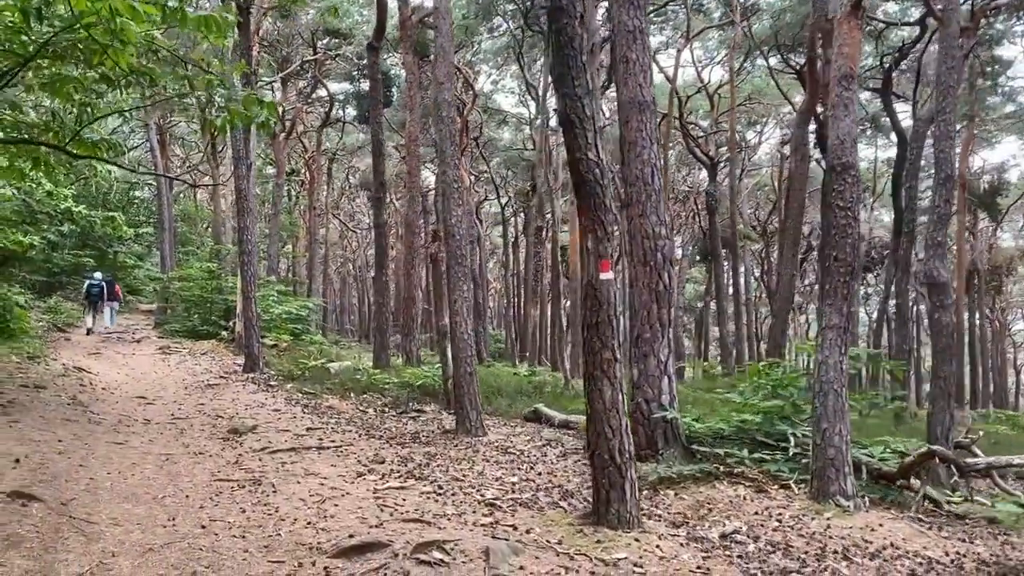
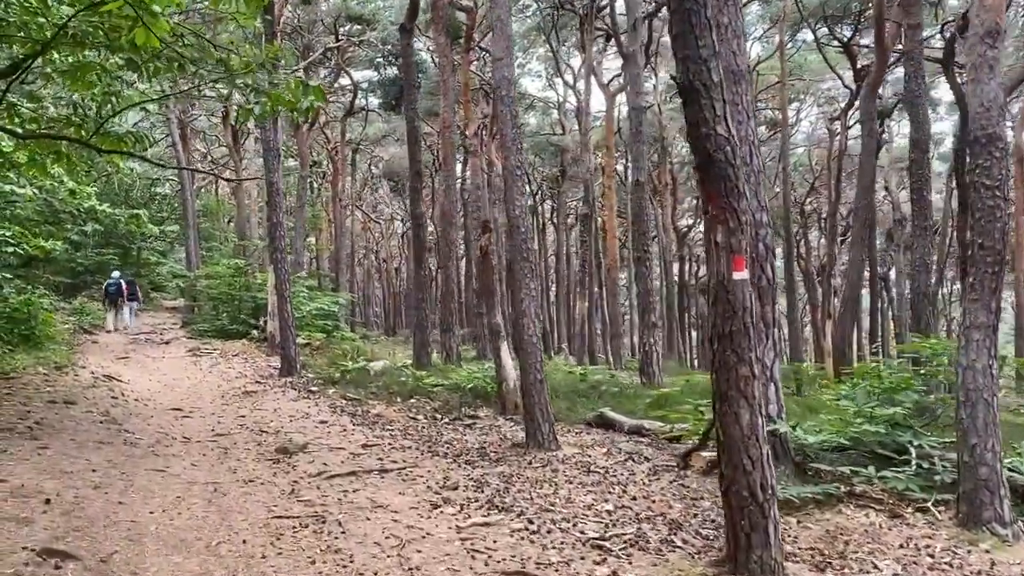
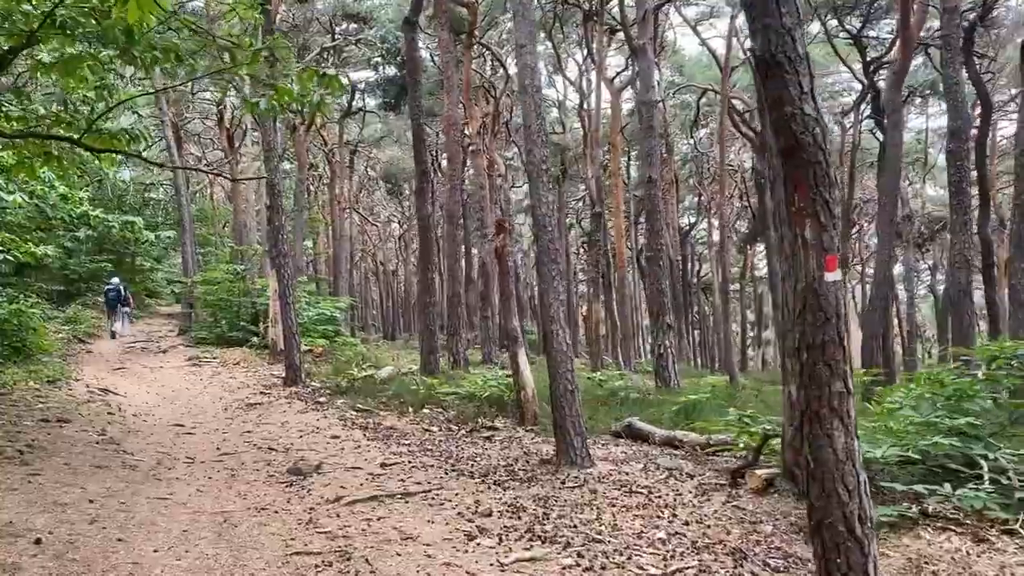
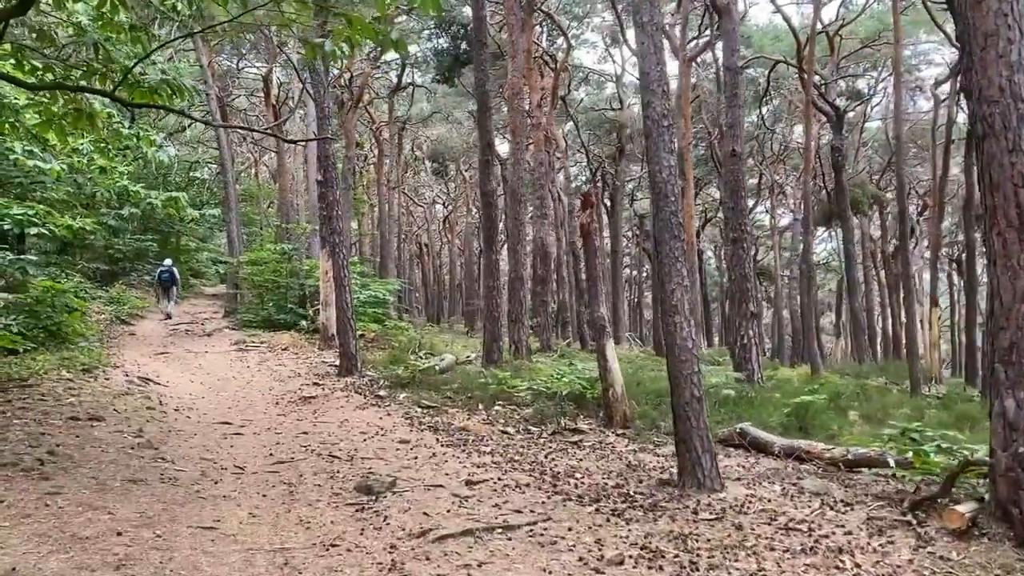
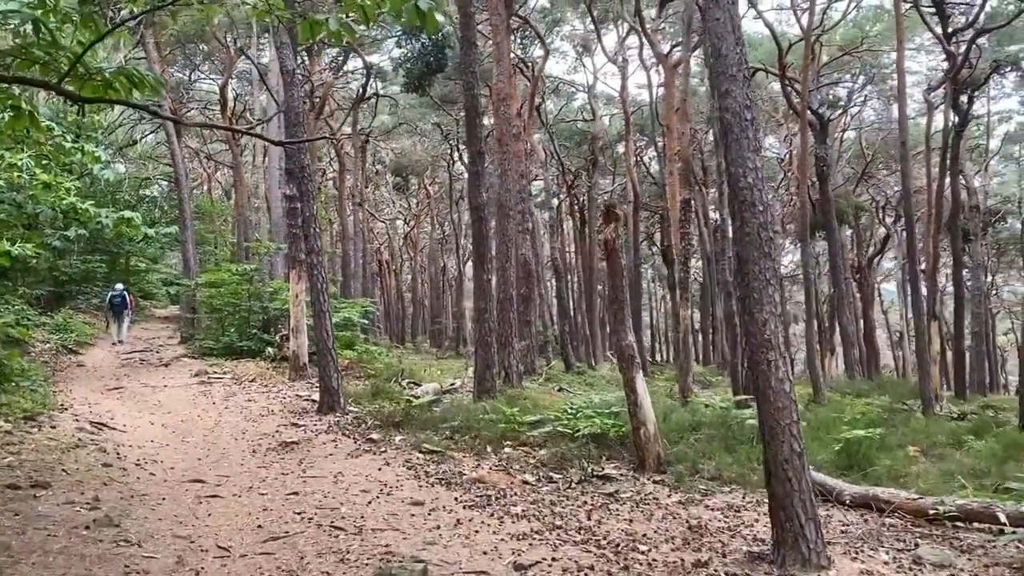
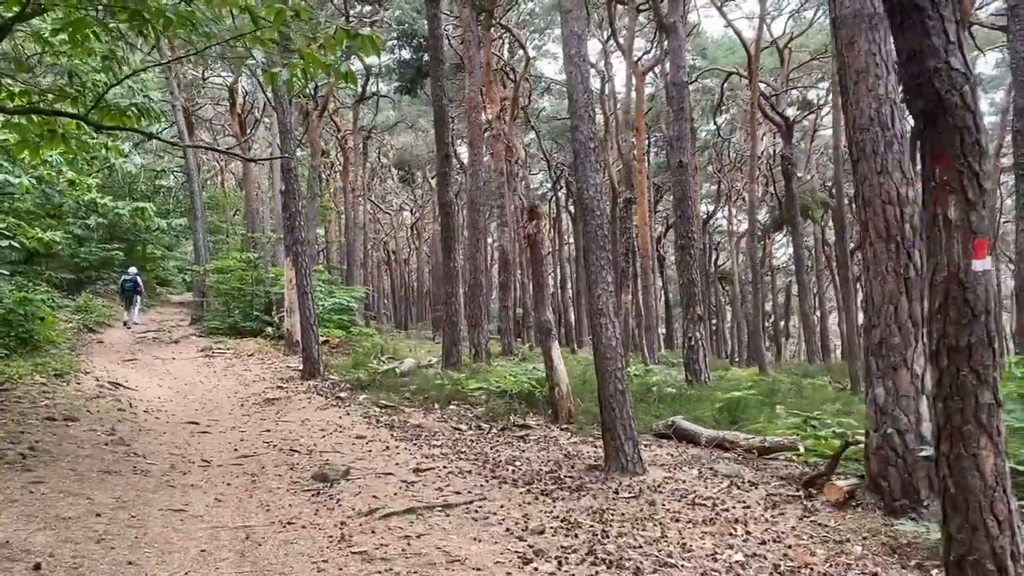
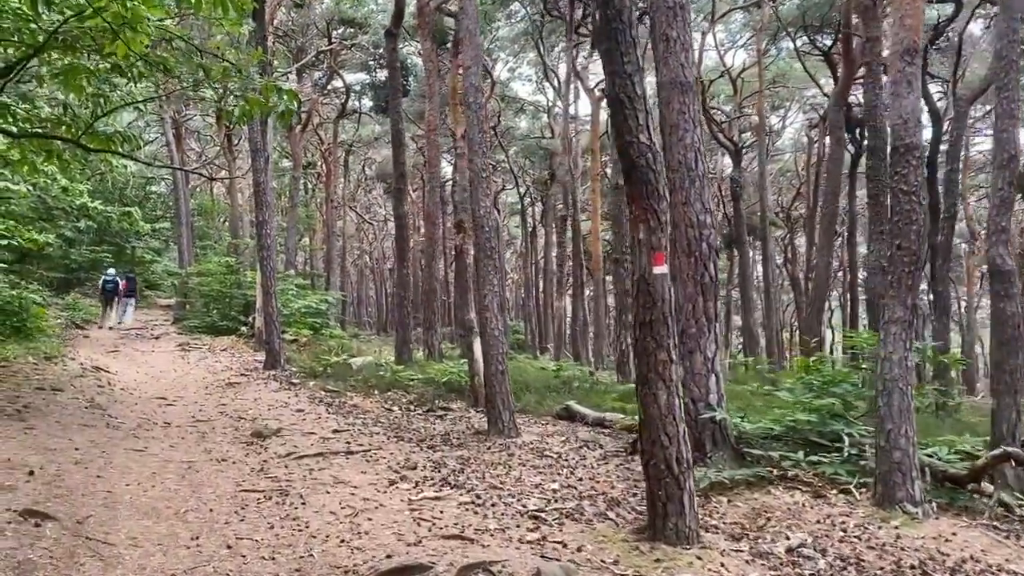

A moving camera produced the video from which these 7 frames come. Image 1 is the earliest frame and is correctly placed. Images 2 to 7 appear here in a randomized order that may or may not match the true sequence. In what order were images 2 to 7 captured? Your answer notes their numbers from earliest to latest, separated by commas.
7, 2, 3, 6, 4, 5
